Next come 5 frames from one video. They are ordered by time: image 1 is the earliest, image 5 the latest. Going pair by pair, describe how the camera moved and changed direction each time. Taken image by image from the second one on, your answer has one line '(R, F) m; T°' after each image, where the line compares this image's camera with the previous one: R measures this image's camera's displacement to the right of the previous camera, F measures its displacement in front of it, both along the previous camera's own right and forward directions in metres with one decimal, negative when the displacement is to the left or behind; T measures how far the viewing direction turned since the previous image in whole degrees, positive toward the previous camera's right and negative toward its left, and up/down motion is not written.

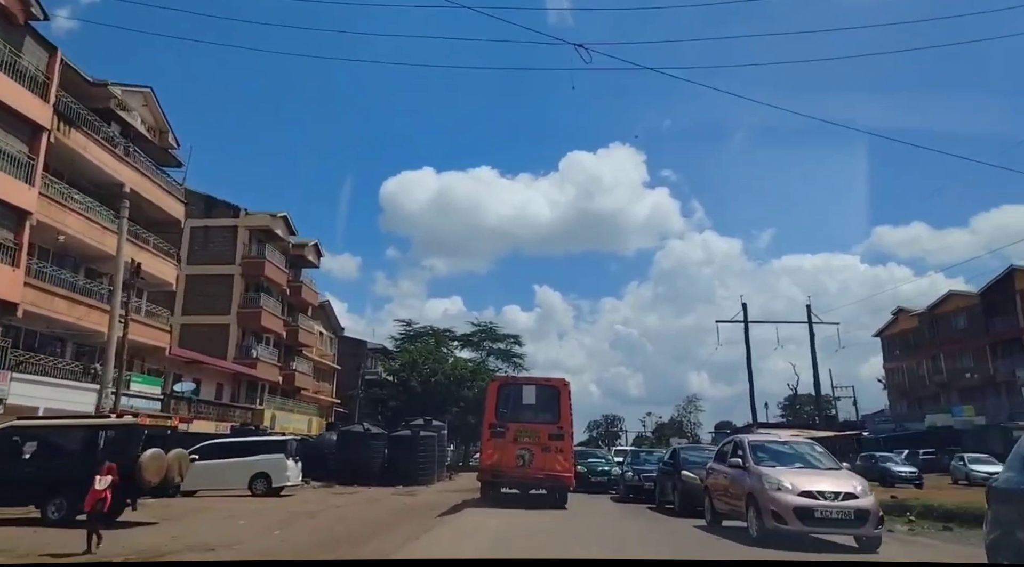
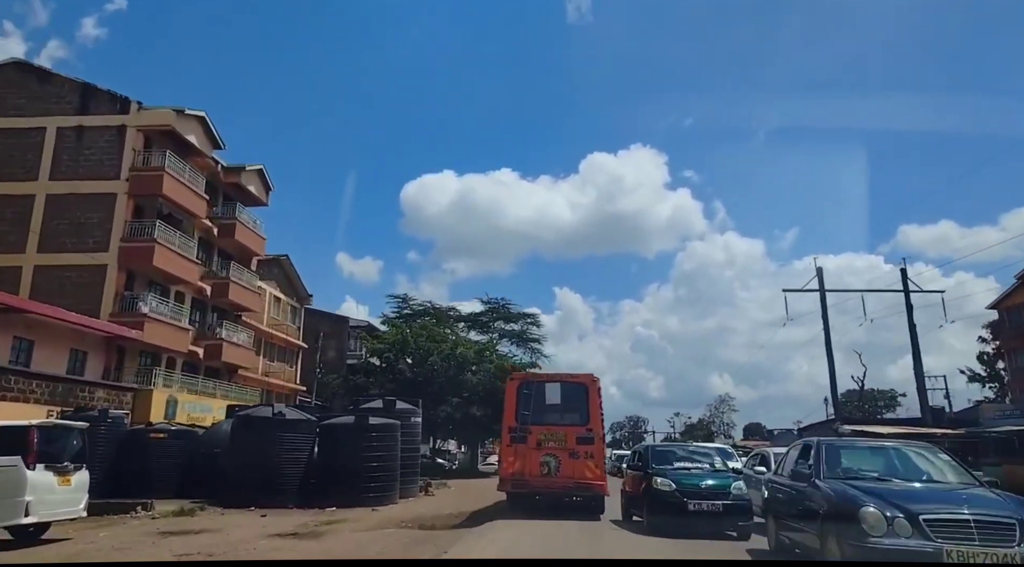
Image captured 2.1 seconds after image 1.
(+0.3, +11.4) m; -2°
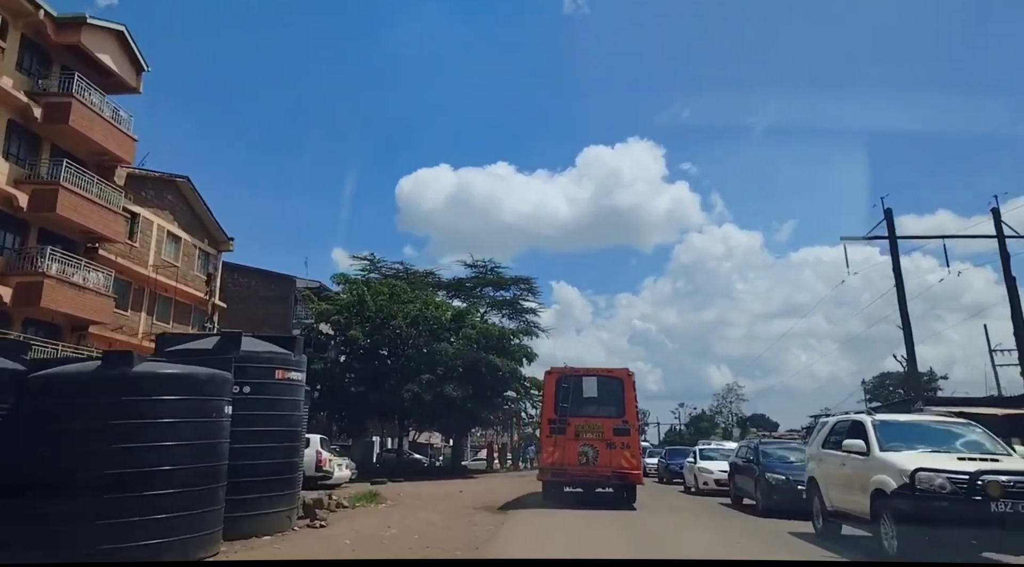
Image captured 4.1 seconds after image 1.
(+0.4, +9.8) m; 0°
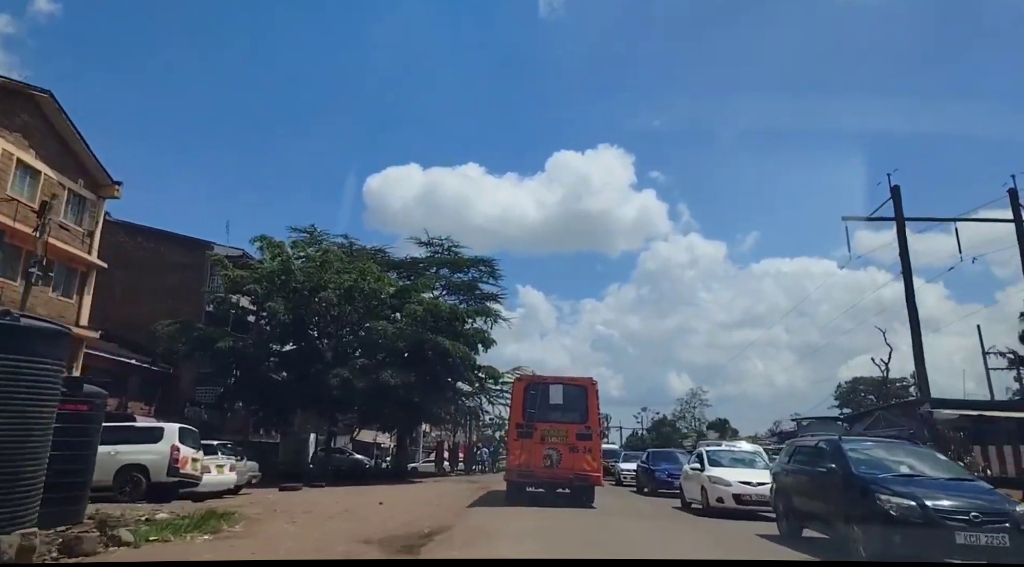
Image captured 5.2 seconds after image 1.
(+0.4, +5.2) m; +3°
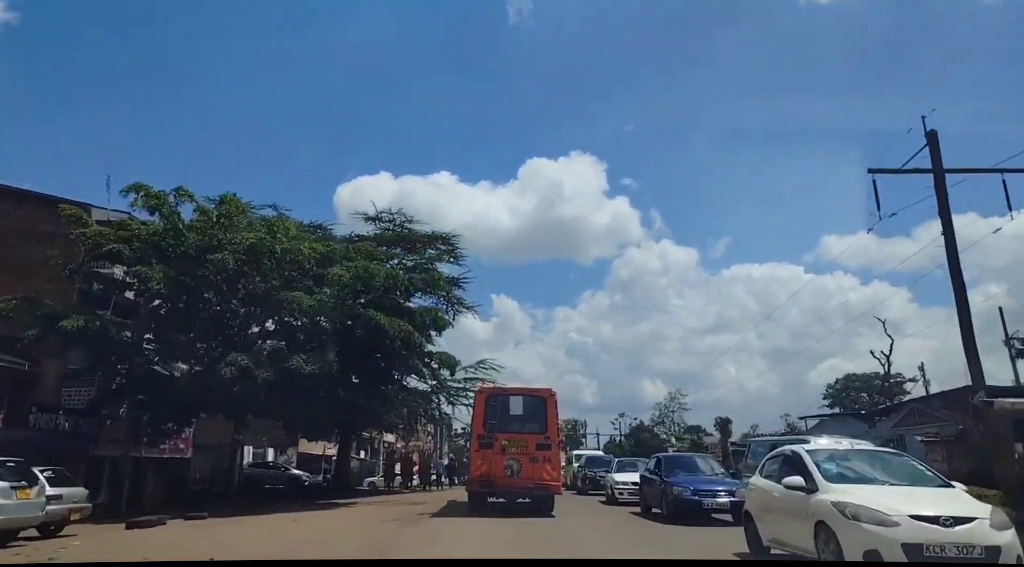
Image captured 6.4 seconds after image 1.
(+0.5, +6.3) m; +2°
